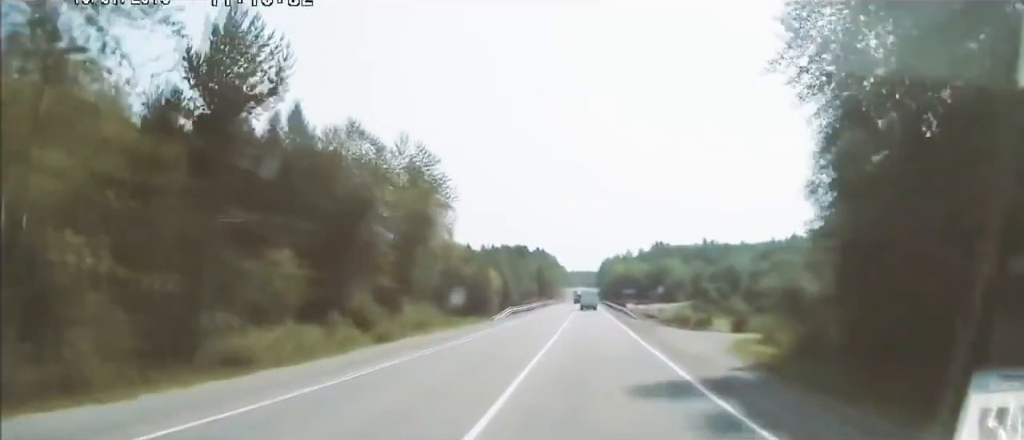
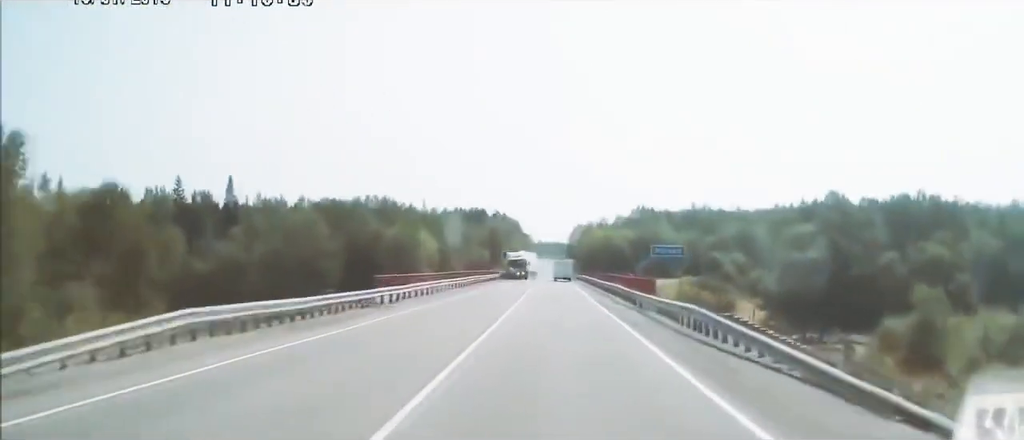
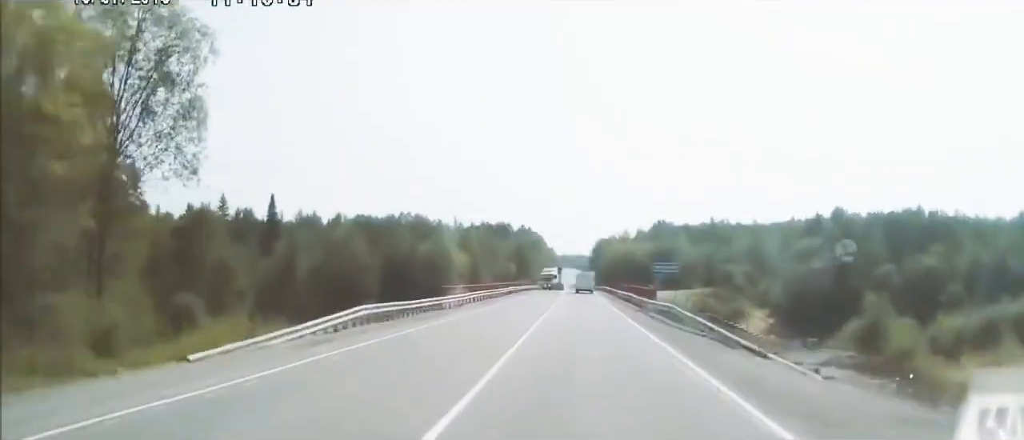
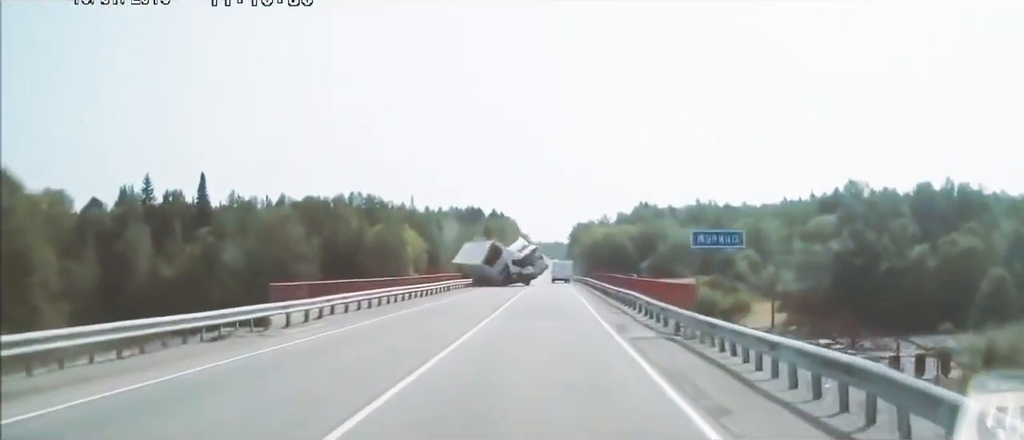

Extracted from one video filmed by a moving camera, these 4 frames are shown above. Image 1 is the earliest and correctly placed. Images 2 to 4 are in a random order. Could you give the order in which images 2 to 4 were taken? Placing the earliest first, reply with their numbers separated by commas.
3, 2, 4
